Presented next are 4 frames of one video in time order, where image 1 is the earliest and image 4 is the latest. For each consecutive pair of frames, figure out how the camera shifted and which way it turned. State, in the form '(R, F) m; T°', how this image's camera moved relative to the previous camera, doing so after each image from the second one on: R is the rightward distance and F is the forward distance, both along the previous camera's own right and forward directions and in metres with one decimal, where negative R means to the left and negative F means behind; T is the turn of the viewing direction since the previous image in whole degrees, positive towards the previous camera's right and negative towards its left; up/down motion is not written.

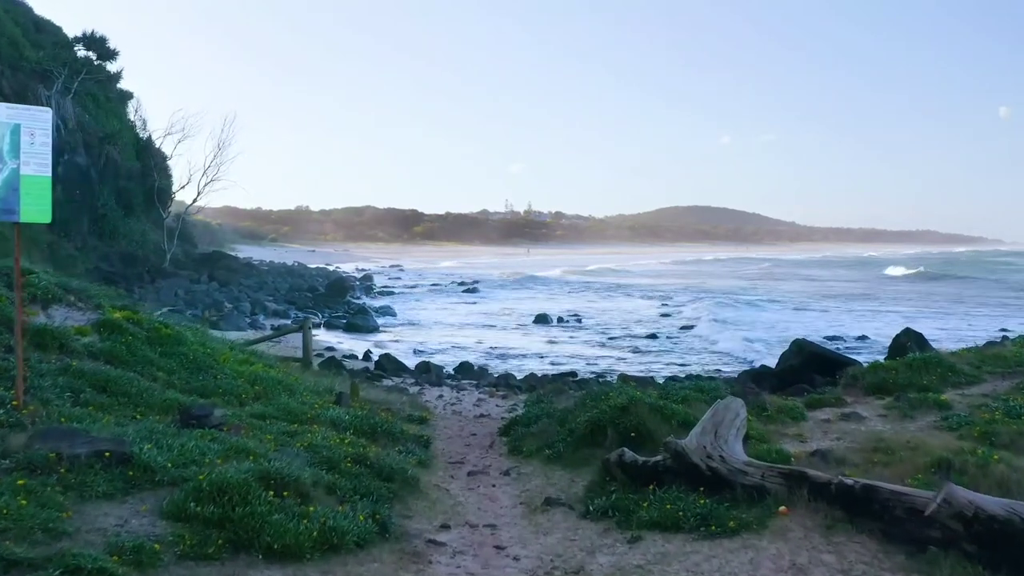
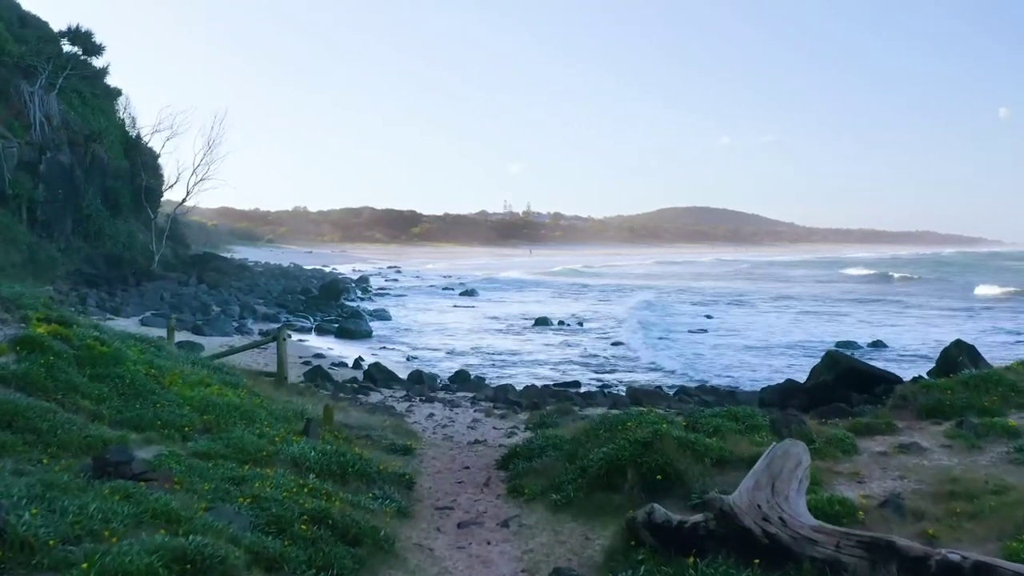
(0.0, +1.2) m; 0°
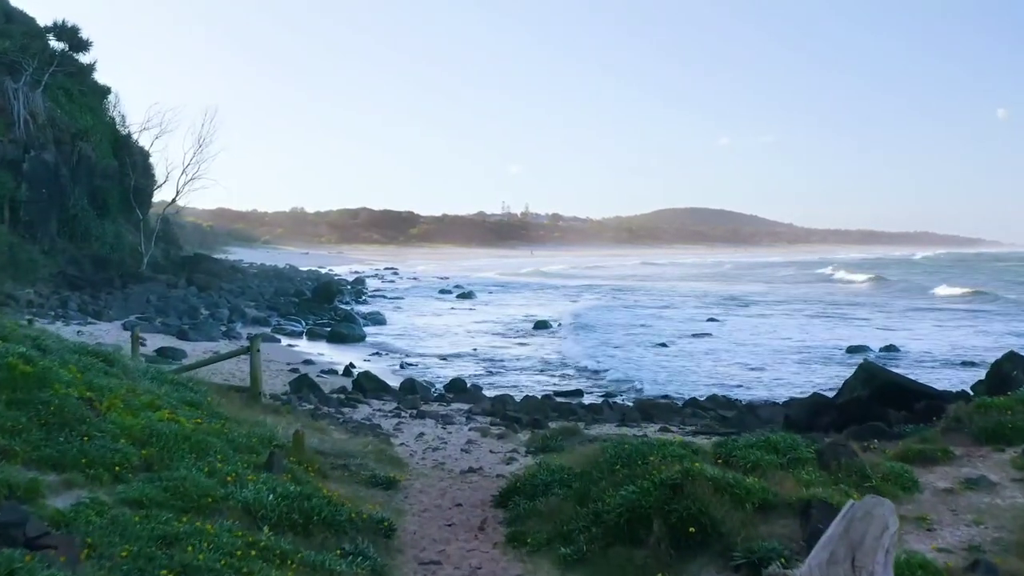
(0.0, +1.0) m; 0°
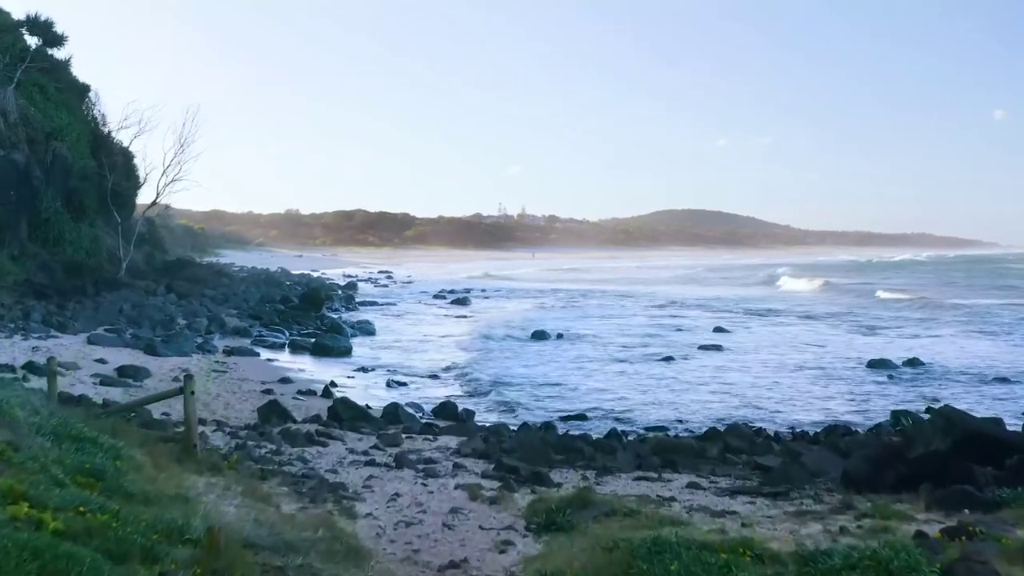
(0.0, +1.7) m; 0°
